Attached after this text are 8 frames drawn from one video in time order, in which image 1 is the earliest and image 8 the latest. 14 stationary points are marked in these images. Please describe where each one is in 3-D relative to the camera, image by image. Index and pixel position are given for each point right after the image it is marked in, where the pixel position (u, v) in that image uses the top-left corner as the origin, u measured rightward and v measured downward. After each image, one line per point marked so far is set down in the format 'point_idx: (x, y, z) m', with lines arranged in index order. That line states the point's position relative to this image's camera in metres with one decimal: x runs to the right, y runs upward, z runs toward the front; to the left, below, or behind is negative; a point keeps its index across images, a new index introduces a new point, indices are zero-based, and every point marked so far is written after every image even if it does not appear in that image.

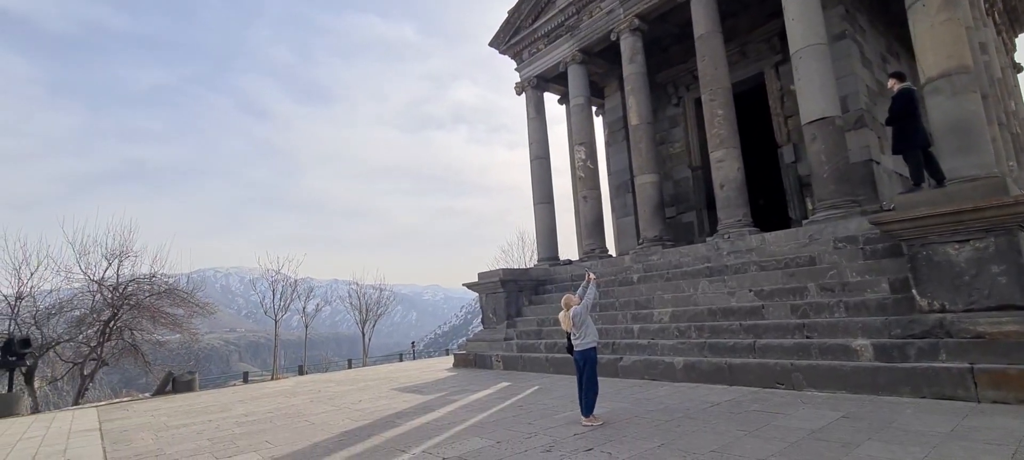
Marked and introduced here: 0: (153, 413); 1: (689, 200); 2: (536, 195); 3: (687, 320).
0: (-6.8, -3.4, +9.3) m
1: (+5.0, +0.9, +14.0) m
2: (+0.7, +1.1, +14.9) m
3: (+3.2, -1.6, +9.0) m
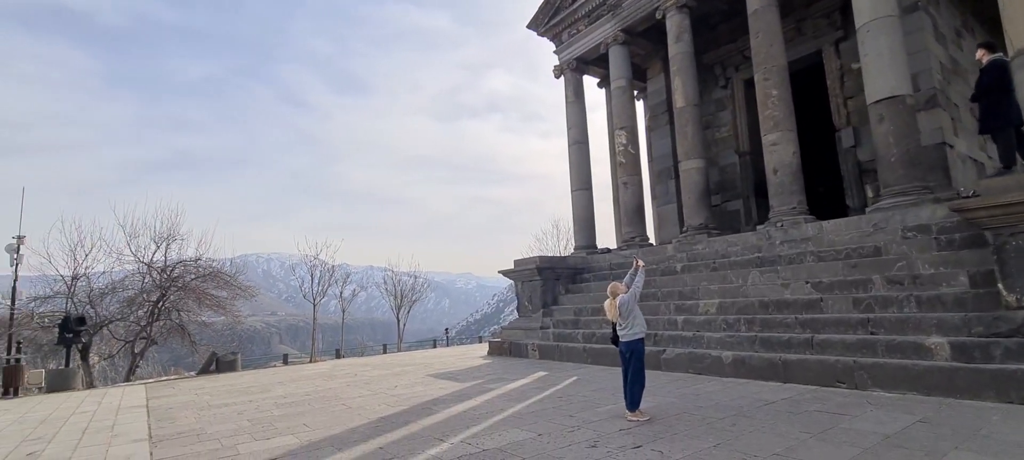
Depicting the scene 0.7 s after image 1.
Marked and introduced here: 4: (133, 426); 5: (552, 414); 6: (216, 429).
0: (-6.1, -3.1, +9.5) m
1: (+6.0, +1.2, +13.3) m
2: (+1.8, +1.4, +14.5) m
3: (+3.8, -1.4, +8.5) m
4: (-5.1, -2.6, +6.7) m
5: (+0.5, -2.2, +5.9) m
6: (-3.6, -2.4, +6.1) m
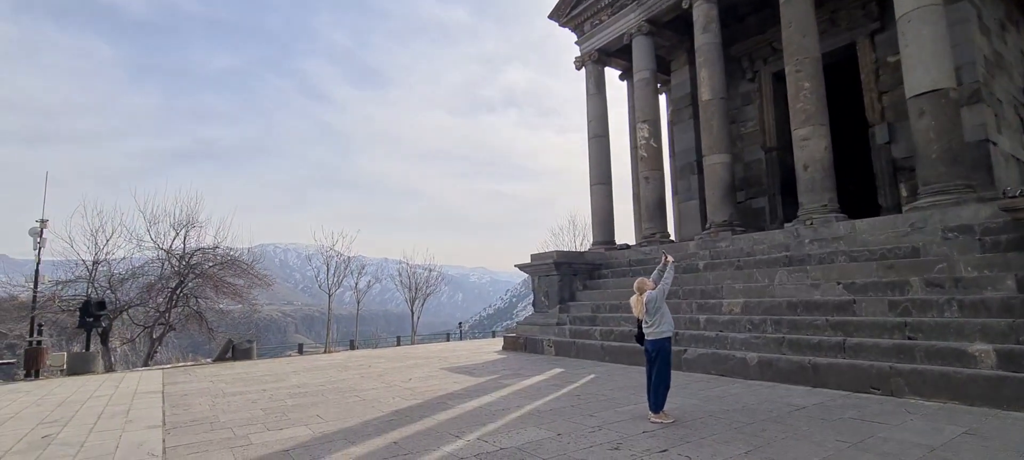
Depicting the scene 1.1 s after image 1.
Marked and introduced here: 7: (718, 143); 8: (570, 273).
0: (-5.8, -2.9, +9.5) m
1: (+6.5, +1.2, +12.9) m
2: (+2.3, +1.6, +14.2) m
3: (+4.1, -1.4, +8.2) m
4: (-4.9, -2.4, +6.7) m
5: (+0.7, -2.1, +5.7) m
6: (-3.4, -2.3, +6.0) m
7: (+4.5, +1.9, +10.9) m
8: (+1.5, -1.1, +12.5) m
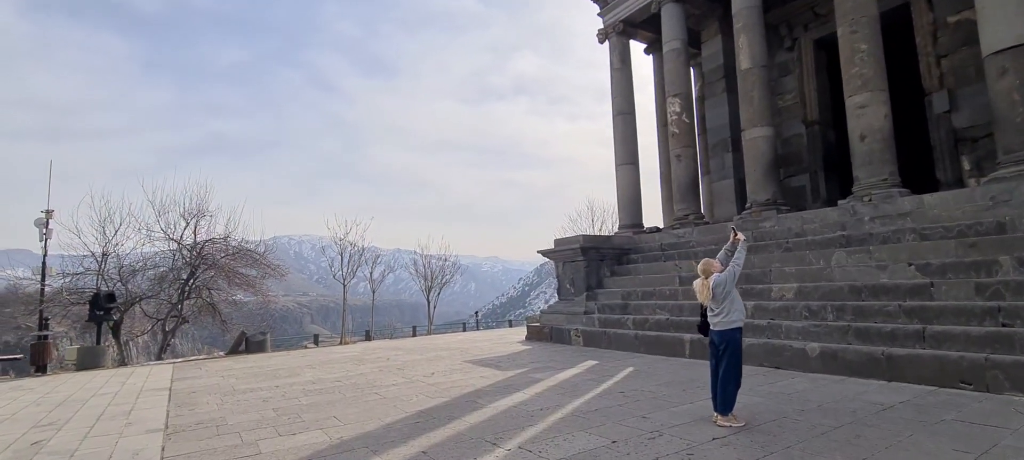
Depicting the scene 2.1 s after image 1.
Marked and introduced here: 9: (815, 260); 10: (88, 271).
0: (-5.2, -2.6, +9.0) m
1: (+7.0, +1.7, +12.0) m
2: (+2.9, +2.0, +13.4) m
3: (+4.6, -1.0, +7.4) m
4: (-4.4, -2.3, +6.1) m
5: (+1.1, -1.9, +5.0) m
6: (-3.0, -2.1, +5.4) m
7: (+5.0, +2.3, +10.1) m
8: (+2.0, -0.7, +11.8) m
9: (+4.9, -0.5, +8.0) m
10: (-14.8, -1.4, +17.3) m
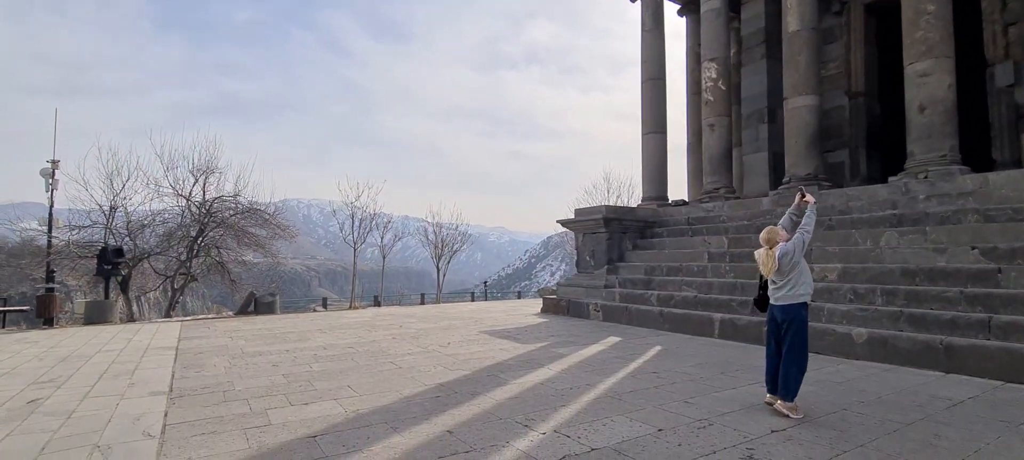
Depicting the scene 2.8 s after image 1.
0: (-4.9, -1.8, +8.7) m
1: (+7.5, +2.2, +11.3) m
2: (+3.4, +2.7, +12.7) m
3: (+4.9, -0.7, +6.9) m
4: (-4.2, -1.7, +5.8) m
5: (+1.4, -1.5, +4.6) m
6: (-2.7, -1.6, +5.1) m
7: (+5.5, +2.8, +9.3) m
8: (+2.4, 0.0, +11.3) m
9: (+5.2, -0.1, +7.5) m
10: (-14.3, +0.2, +17.0) m
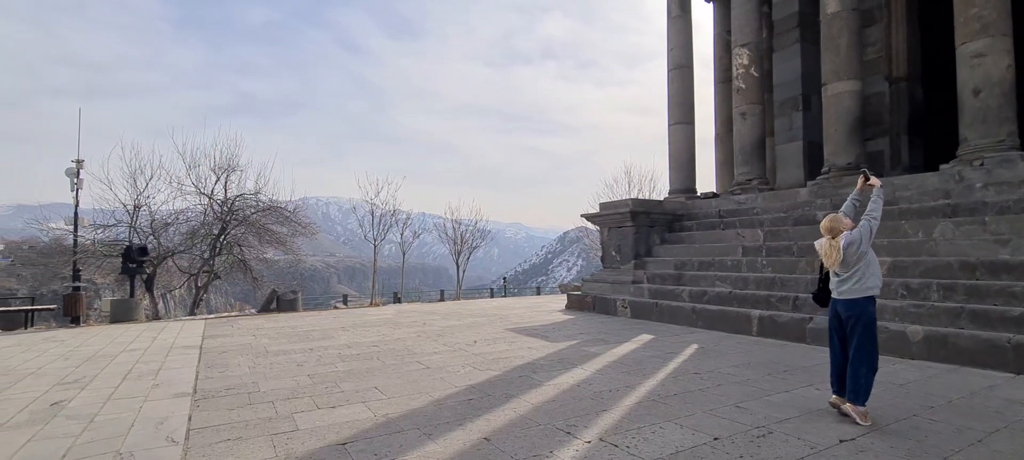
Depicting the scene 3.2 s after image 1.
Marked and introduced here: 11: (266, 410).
0: (-4.5, -1.8, +8.6) m
1: (+8.0, +2.3, +10.8) m
2: (+4.0, +2.9, +12.3) m
3: (+5.3, -0.6, +6.5) m
4: (-3.8, -1.6, +5.7) m
5: (+1.7, -1.5, +4.3) m
6: (-2.4, -1.5, +4.9) m
7: (+6.0, +2.9, +8.9) m
8: (+3.0, +0.1, +10.9) m
9: (+5.6, 0.0, +7.0) m
10: (-13.6, +0.2, +17.2) m
11: (-2.1, -1.5, +4.2) m
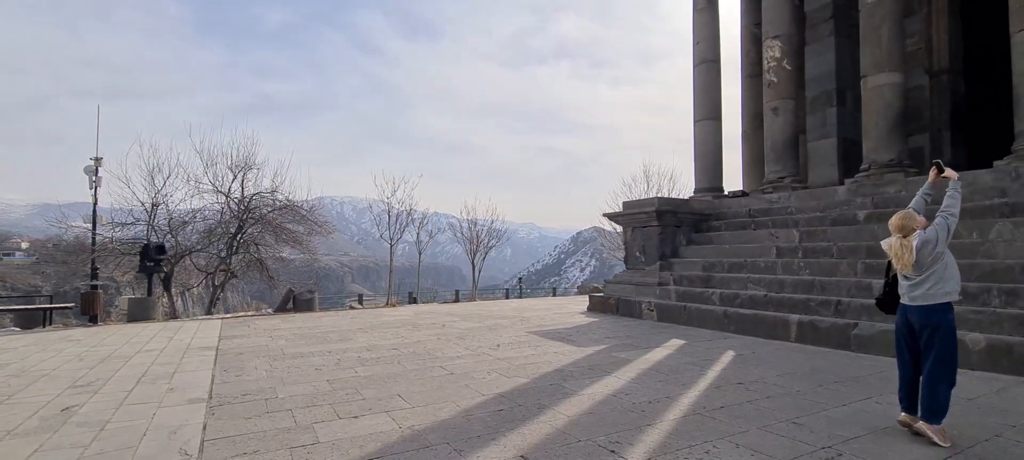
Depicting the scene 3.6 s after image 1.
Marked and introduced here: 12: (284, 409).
0: (-4.1, -1.8, +8.4) m
1: (+8.5, +2.3, +10.3) m
2: (+4.5, +2.9, +11.9) m
3: (+5.6, -0.6, +6.0) m
4: (-3.5, -1.6, +5.5) m
5: (+2.0, -1.5, +4.0) m
6: (-2.1, -1.5, +4.7) m
7: (+6.4, +2.9, +8.4) m
8: (+3.4, +0.1, +10.5) m
9: (+6.0, 0.0, +6.6) m
10: (-12.9, +0.3, +17.2) m
11: (-1.8, -1.5, +3.9) m
12: (-1.9, -1.5, +4.2) m
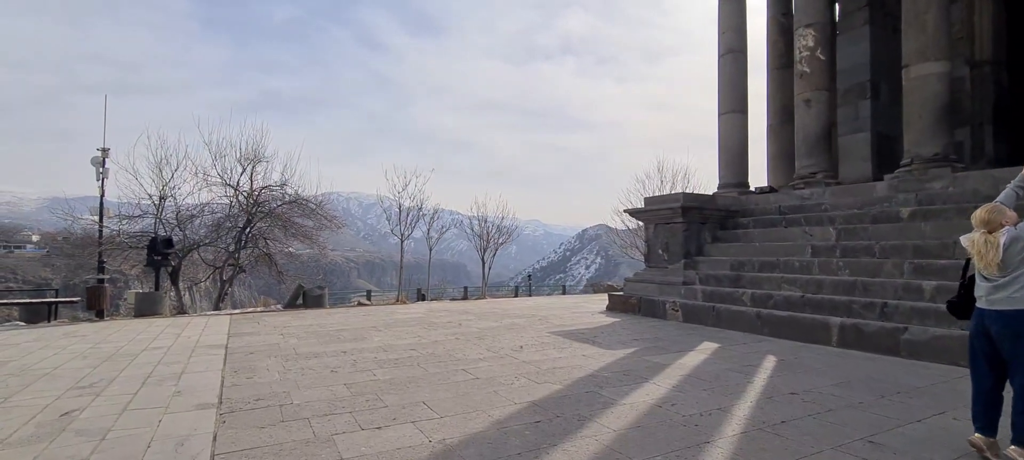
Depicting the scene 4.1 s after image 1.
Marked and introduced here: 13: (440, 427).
0: (-3.8, -1.7, +8.1) m
1: (+8.9, +2.4, +9.8) m
2: (+4.9, +3.0, +11.4) m
3: (+5.9, -0.6, +5.6) m
4: (-3.2, -1.5, +5.2) m
5: (+2.3, -1.4, +3.6) m
6: (-1.8, -1.5, +4.3) m
7: (+6.7, +2.9, +7.9) m
8: (+3.8, +0.2, +10.1) m
9: (+6.3, 0.0, +6.1) m
10: (-12.5, +0.5, +17.0) m
11: (-1.5, -1.4, +3.6) m
12: (-1.6, -1.4, +3.8) m
13: (-0.5, -1.4, +3.6) m
